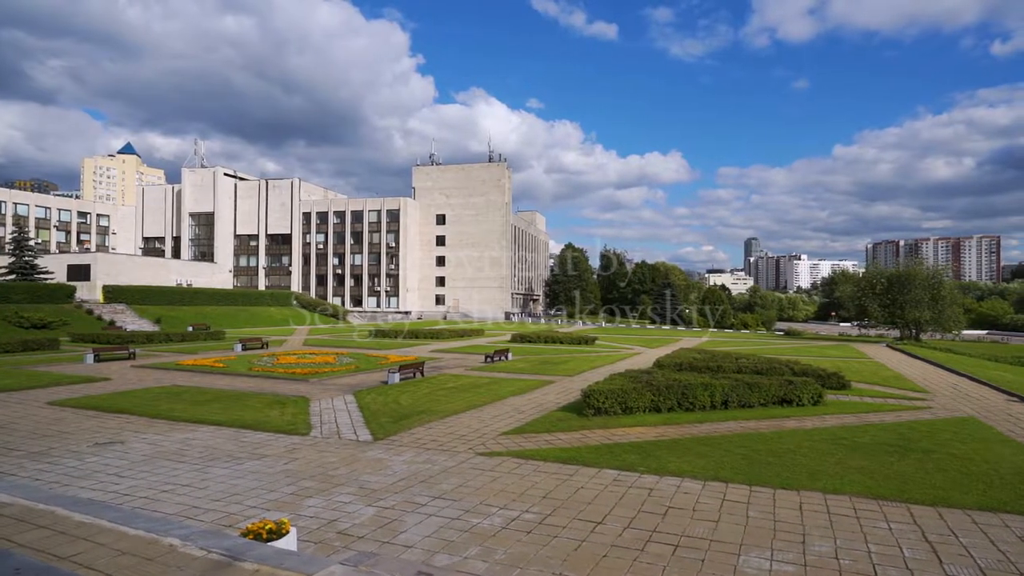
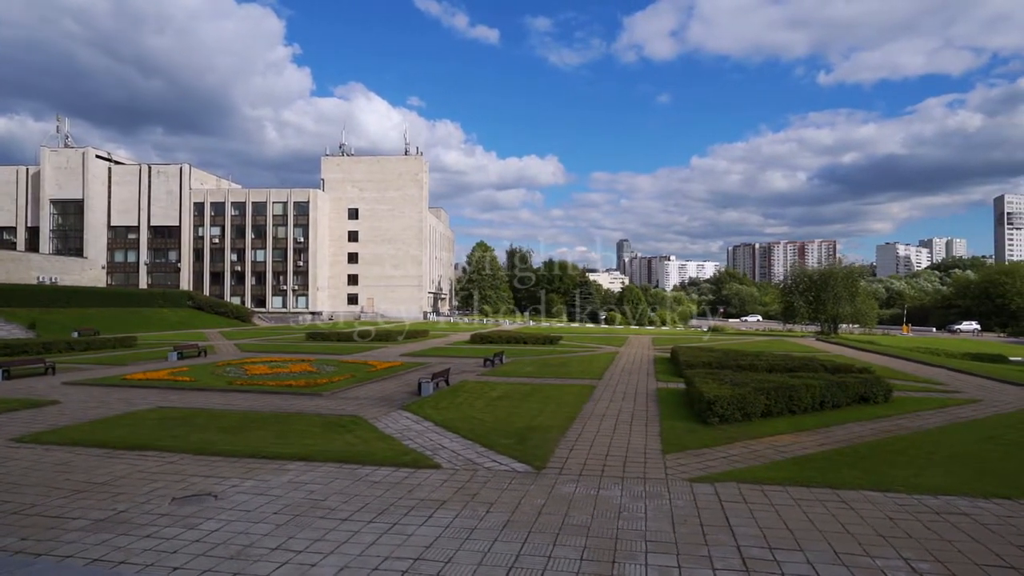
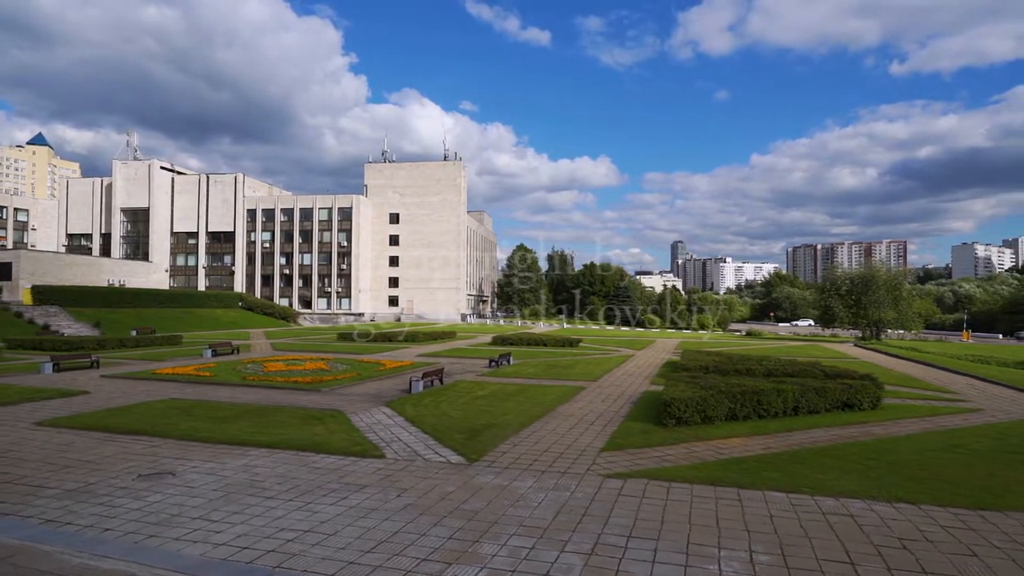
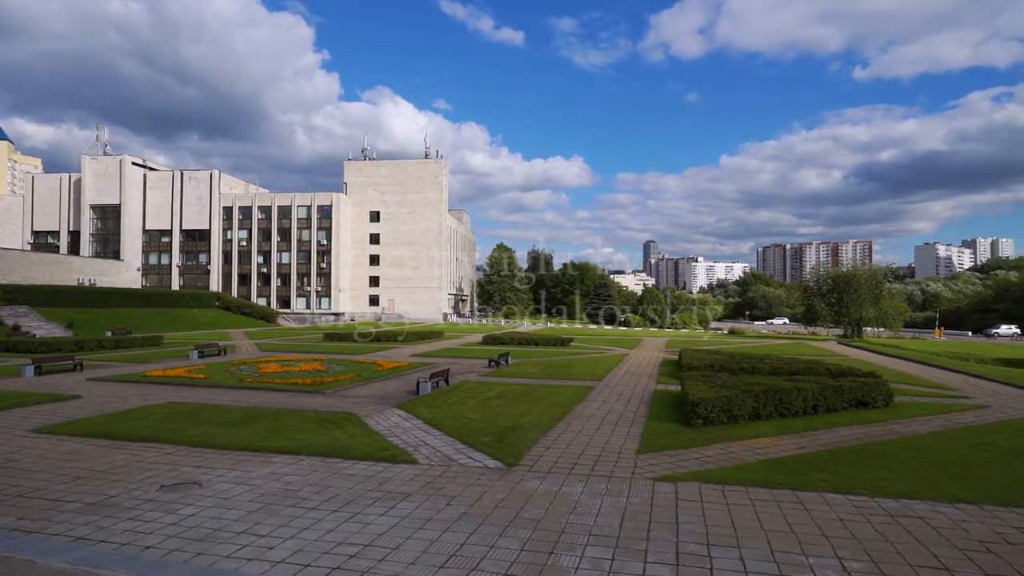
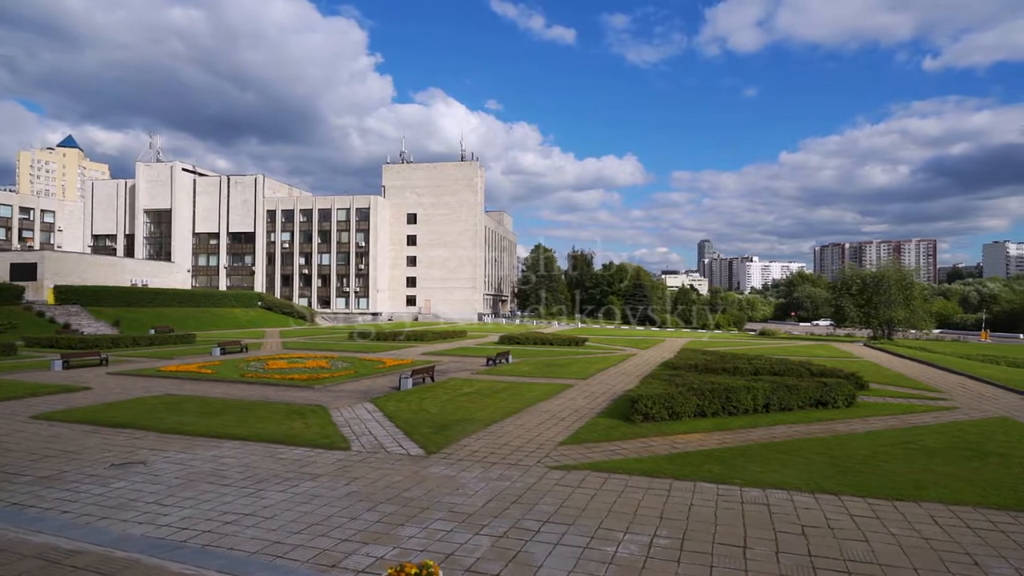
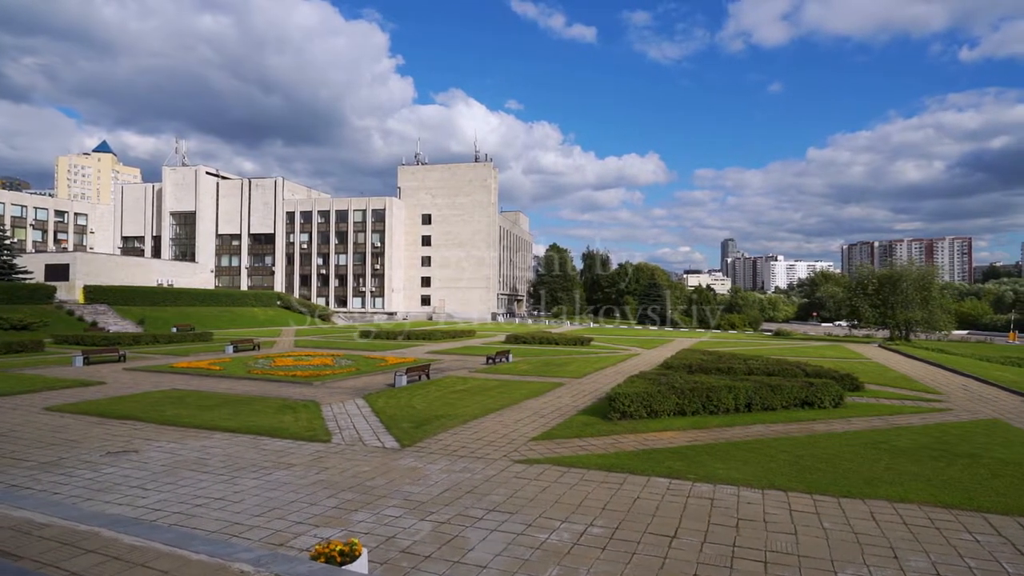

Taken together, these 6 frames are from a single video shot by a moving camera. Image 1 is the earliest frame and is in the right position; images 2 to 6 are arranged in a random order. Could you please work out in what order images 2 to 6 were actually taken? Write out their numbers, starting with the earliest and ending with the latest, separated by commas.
6, 5, 3, 4, 2
